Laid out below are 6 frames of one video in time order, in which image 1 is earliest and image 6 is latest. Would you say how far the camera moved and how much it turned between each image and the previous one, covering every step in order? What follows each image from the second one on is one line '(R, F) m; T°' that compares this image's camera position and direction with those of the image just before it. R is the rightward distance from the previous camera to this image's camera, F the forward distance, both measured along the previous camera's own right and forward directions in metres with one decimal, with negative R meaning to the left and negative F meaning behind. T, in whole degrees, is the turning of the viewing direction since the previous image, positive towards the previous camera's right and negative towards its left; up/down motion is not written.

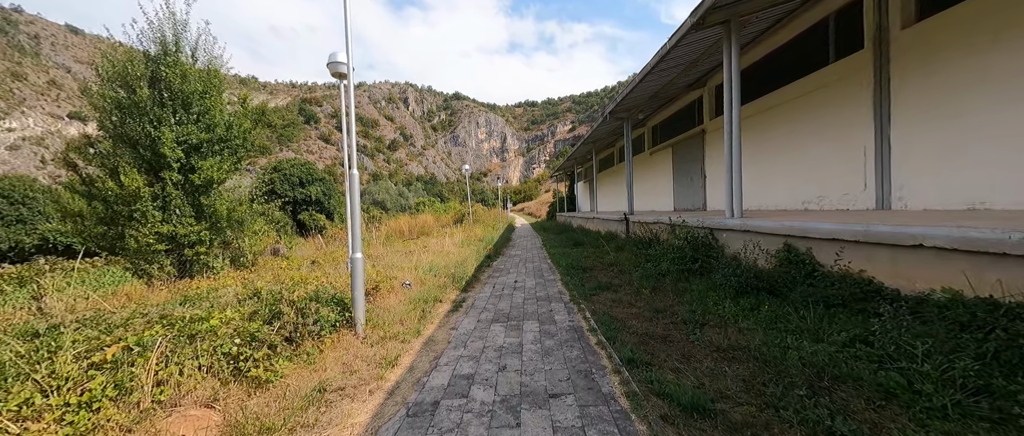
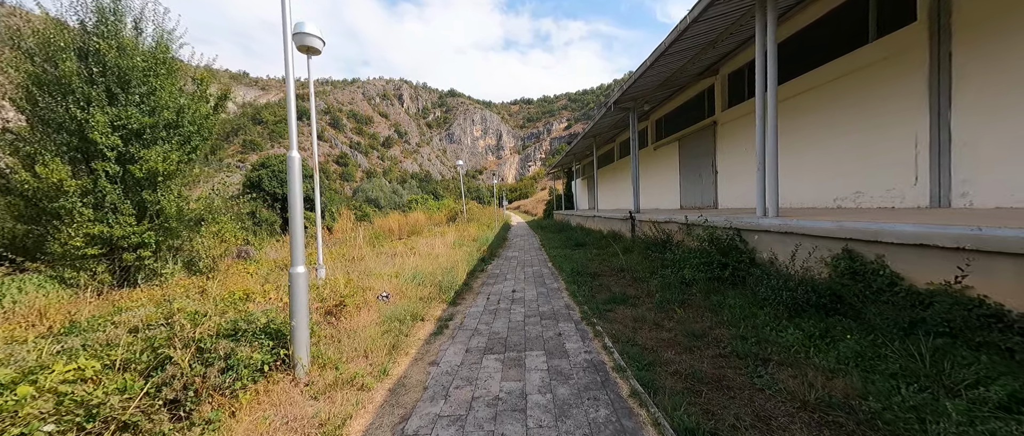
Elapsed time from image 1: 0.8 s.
(0.0, +0.6) m; +1°
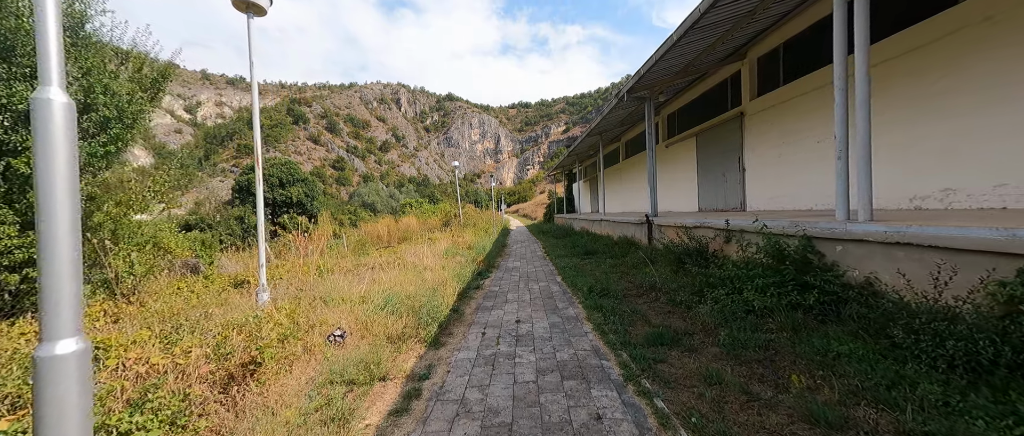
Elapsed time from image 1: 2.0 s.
(0.0, +0.9) m; 0°
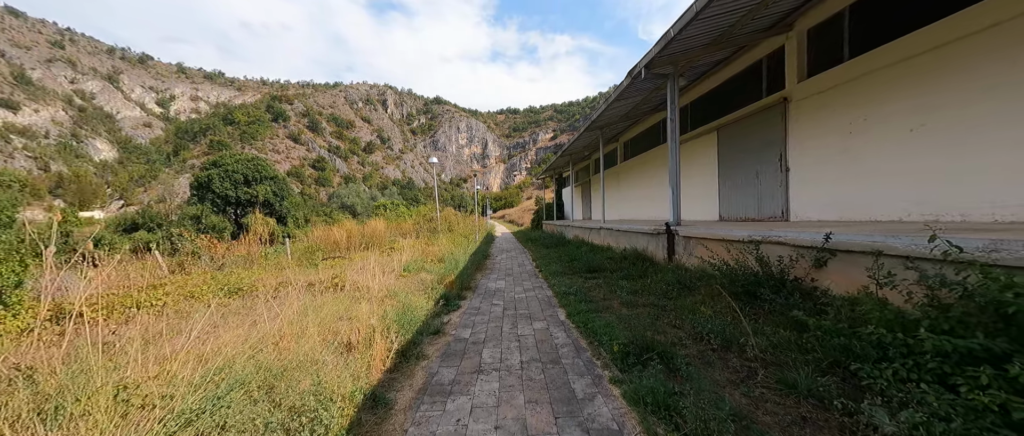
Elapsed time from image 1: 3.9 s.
(0.0, +1.5) m; +2°
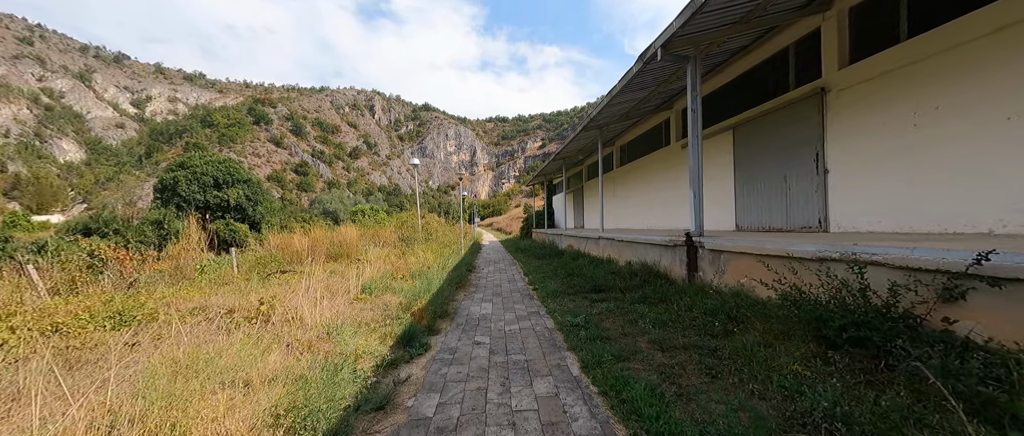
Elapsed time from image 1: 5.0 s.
(0.0, +0.9) m; +2°
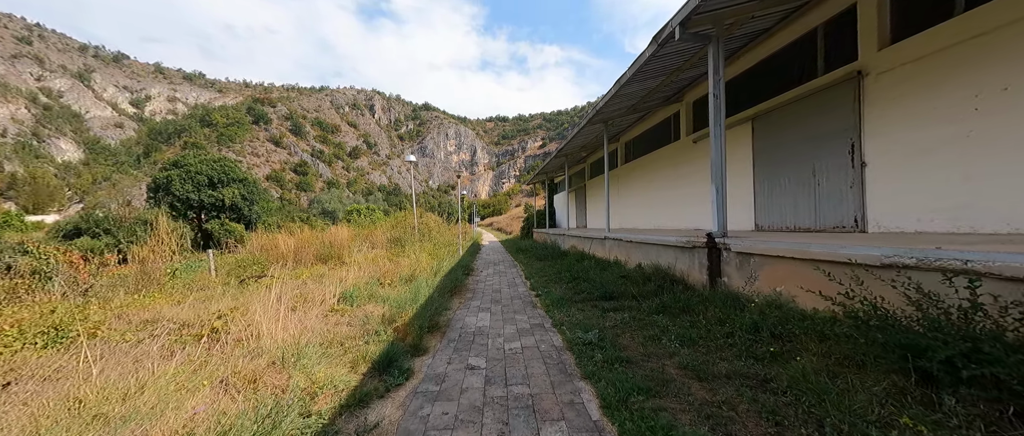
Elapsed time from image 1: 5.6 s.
(0.0, +0.4) m; 0°
